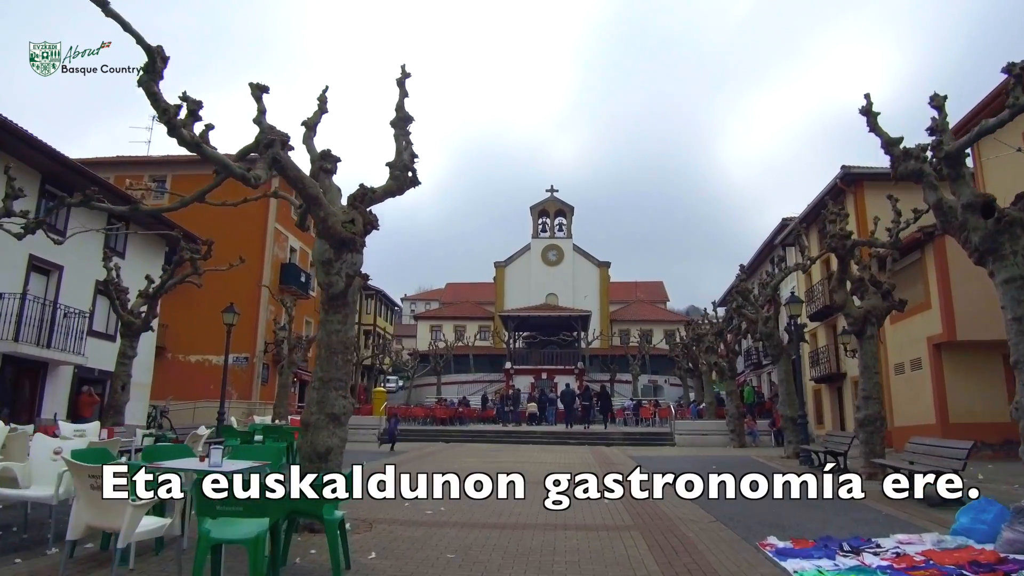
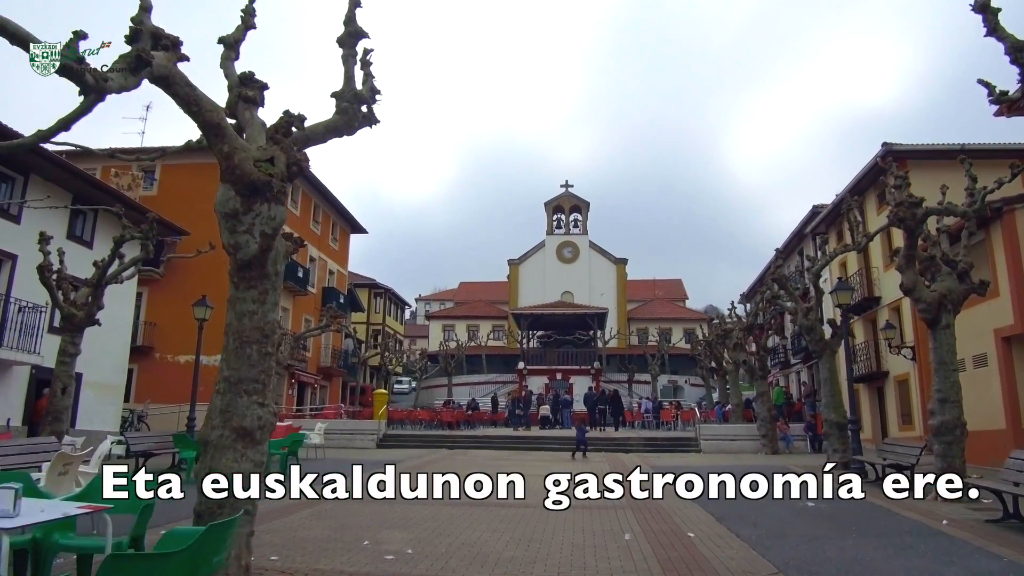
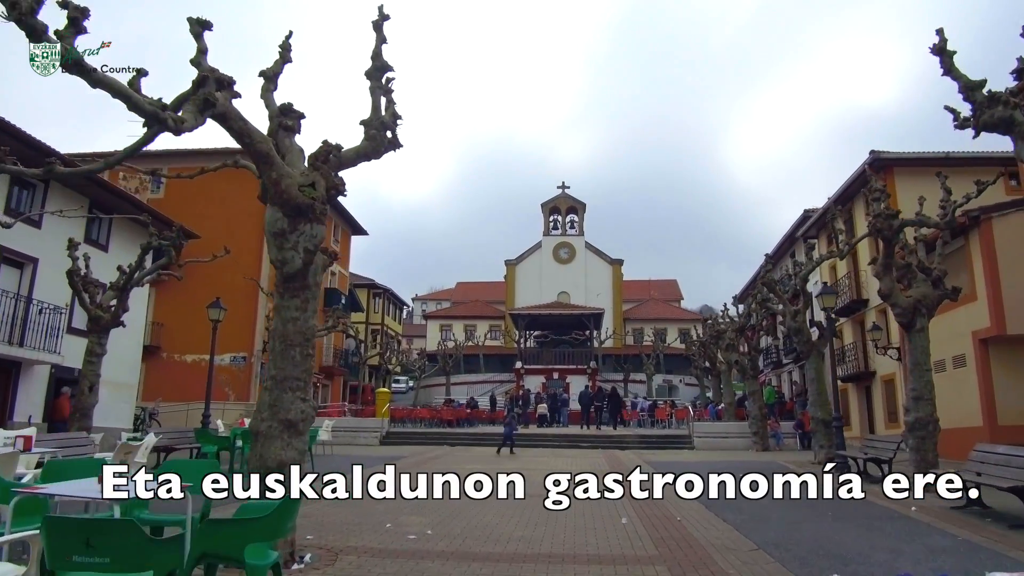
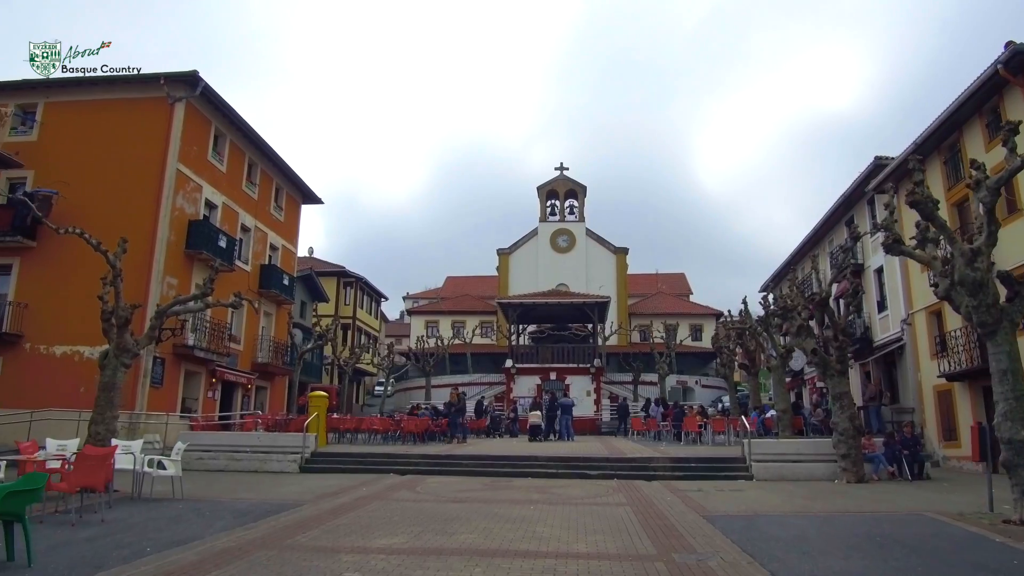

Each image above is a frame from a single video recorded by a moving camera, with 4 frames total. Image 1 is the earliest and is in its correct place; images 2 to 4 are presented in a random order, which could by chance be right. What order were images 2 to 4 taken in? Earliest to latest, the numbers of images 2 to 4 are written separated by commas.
3, 2, 4
